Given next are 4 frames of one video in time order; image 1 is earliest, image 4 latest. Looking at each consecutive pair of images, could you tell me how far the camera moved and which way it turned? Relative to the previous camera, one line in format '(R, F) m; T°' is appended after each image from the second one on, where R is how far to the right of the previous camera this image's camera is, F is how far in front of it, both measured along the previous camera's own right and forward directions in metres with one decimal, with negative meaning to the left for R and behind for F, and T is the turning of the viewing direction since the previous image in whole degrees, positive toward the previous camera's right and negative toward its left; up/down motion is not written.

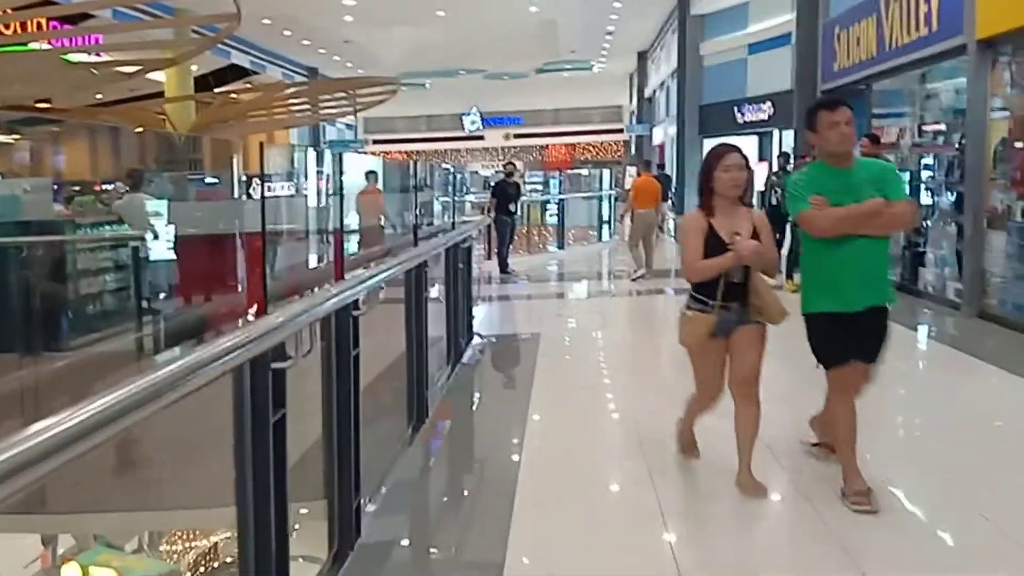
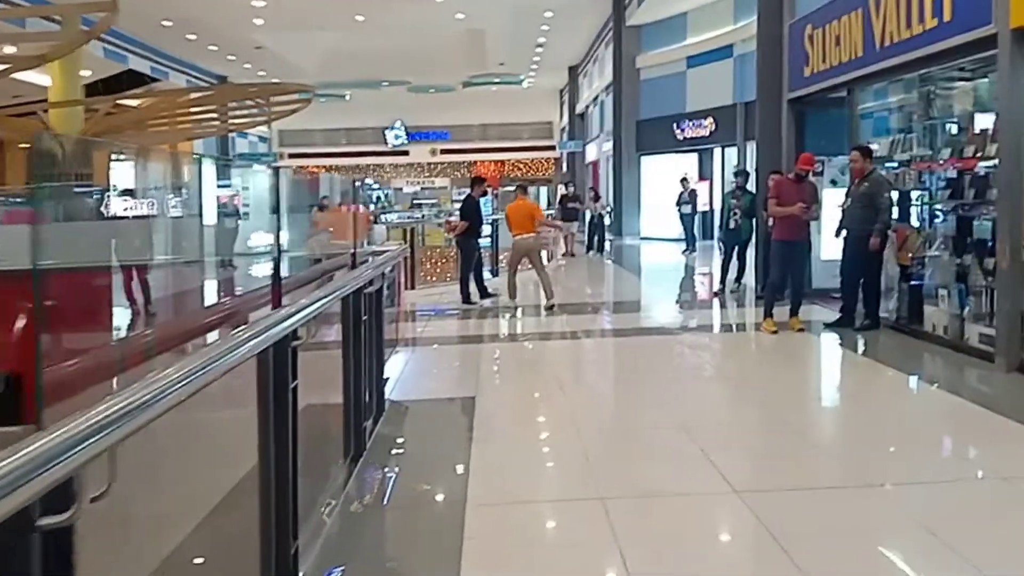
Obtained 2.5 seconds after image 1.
(0.0, +1.2) m; +4°
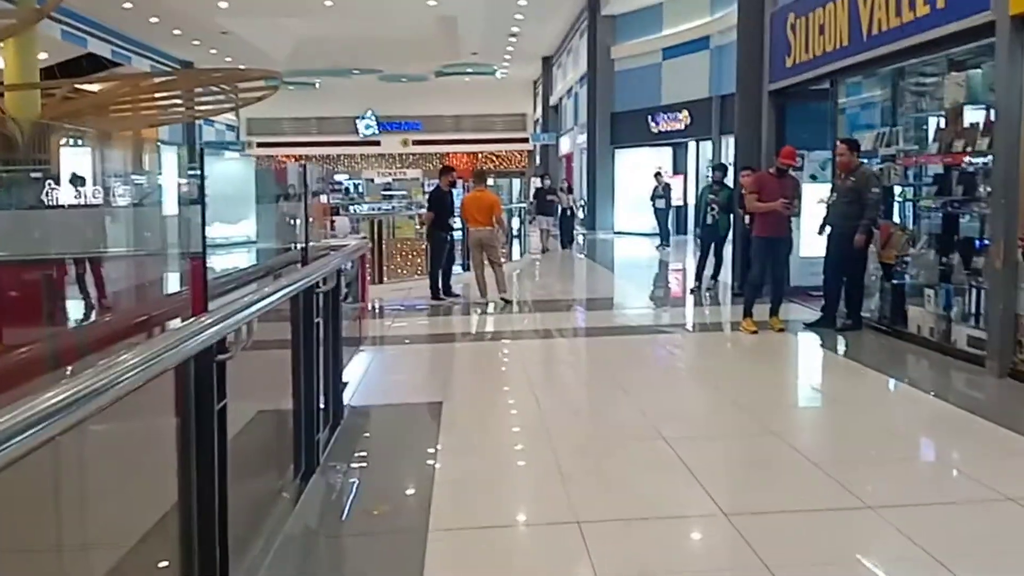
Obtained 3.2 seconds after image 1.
(0.0, +0.3) m; +2°
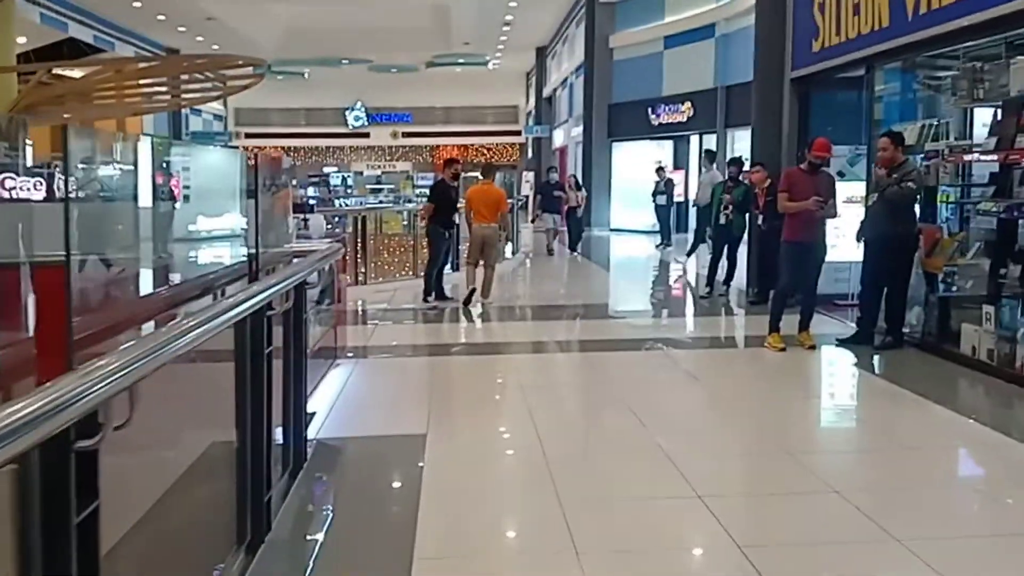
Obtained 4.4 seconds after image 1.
(0.0, +0.7) m; +1°
